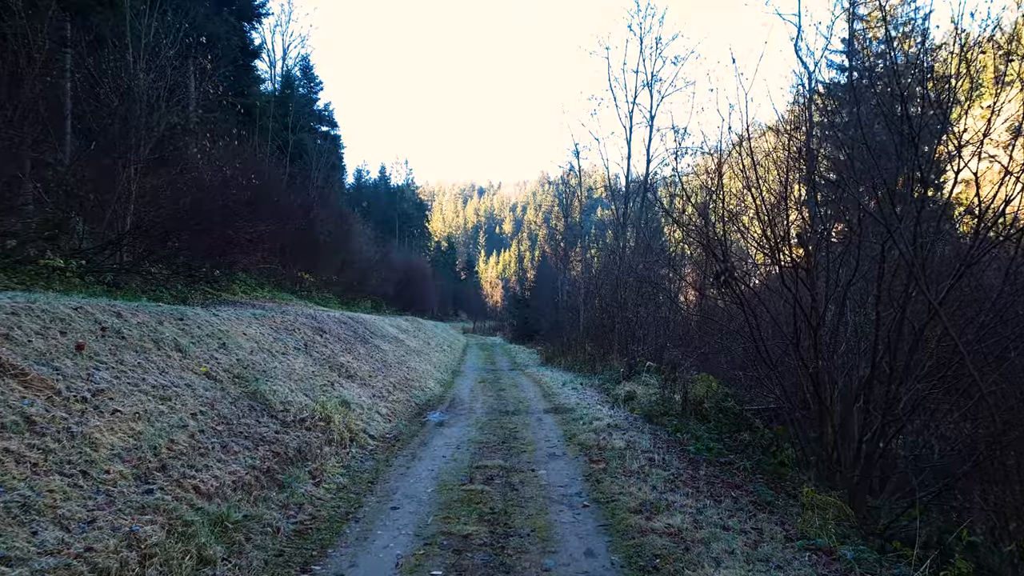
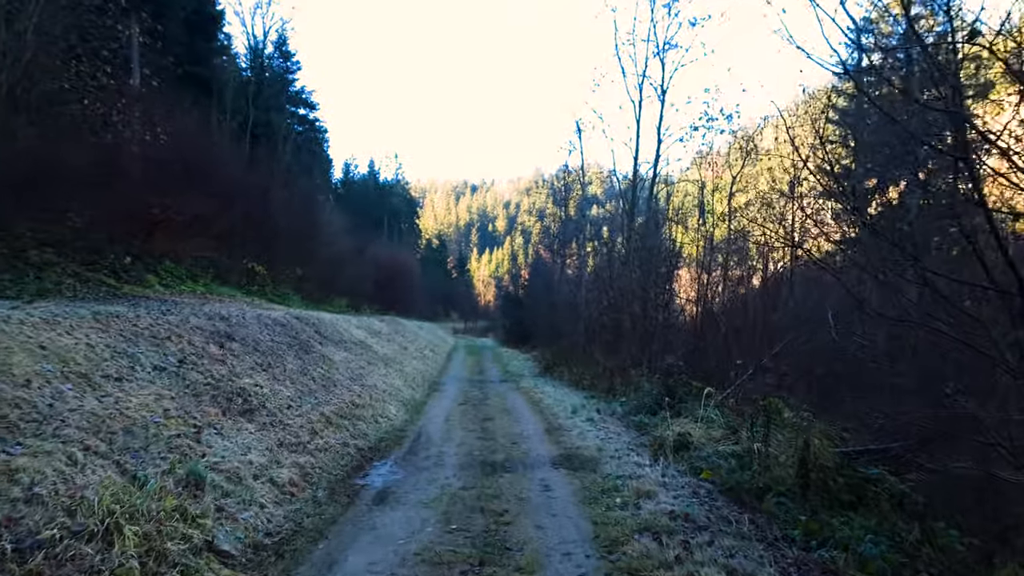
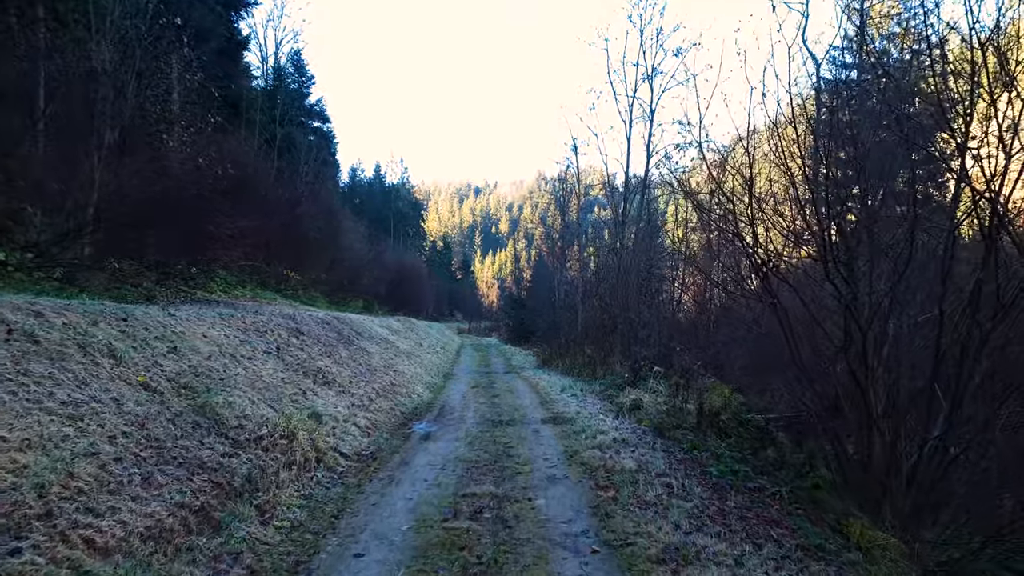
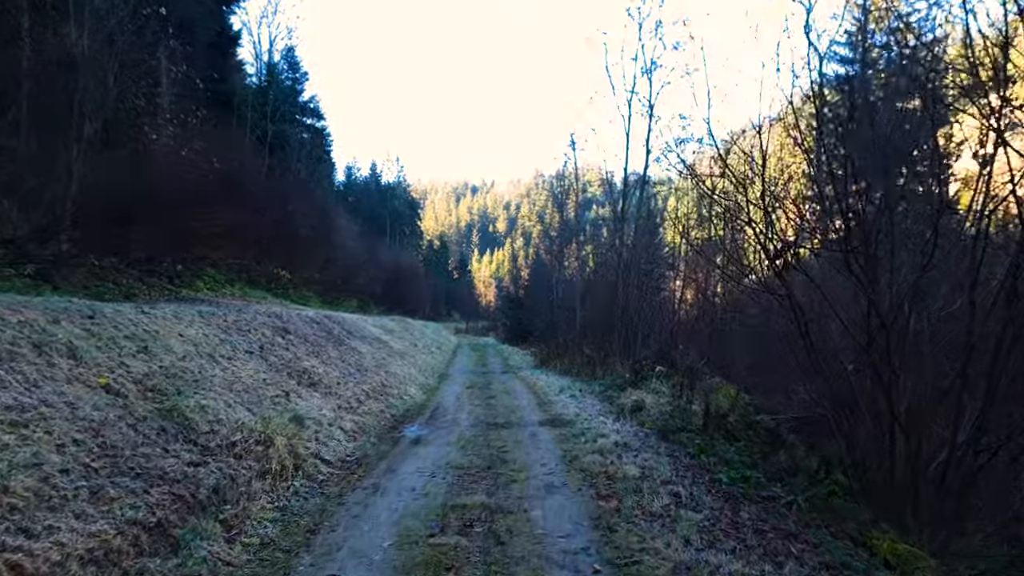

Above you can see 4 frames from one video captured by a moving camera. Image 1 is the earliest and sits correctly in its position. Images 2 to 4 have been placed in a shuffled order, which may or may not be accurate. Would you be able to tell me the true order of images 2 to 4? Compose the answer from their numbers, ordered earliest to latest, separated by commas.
3, 4, 2
